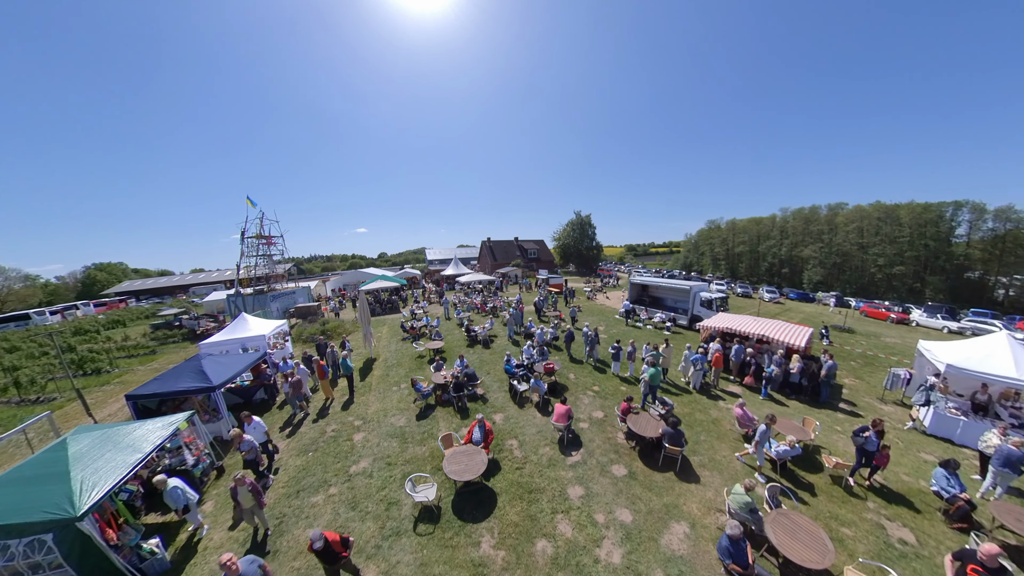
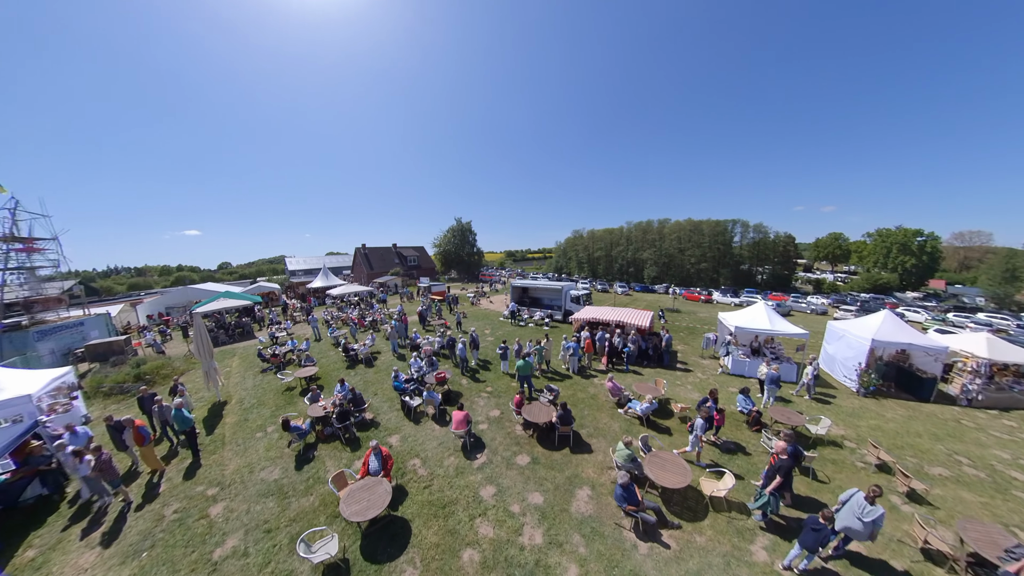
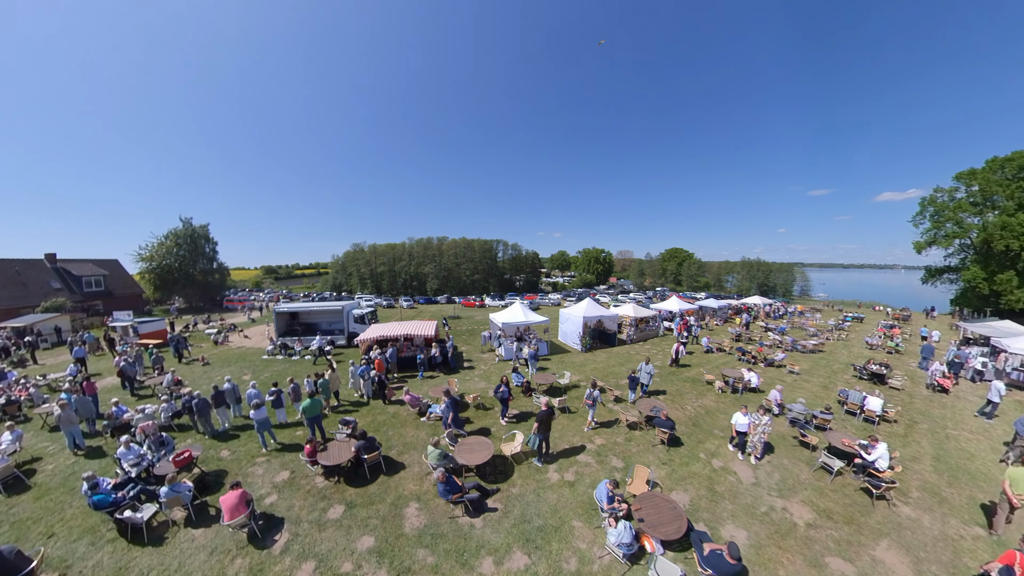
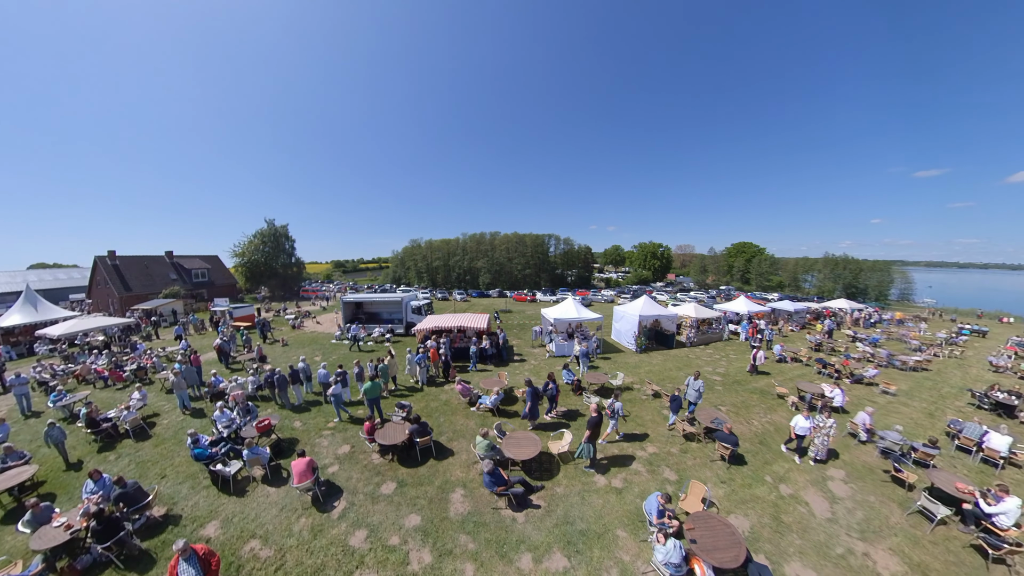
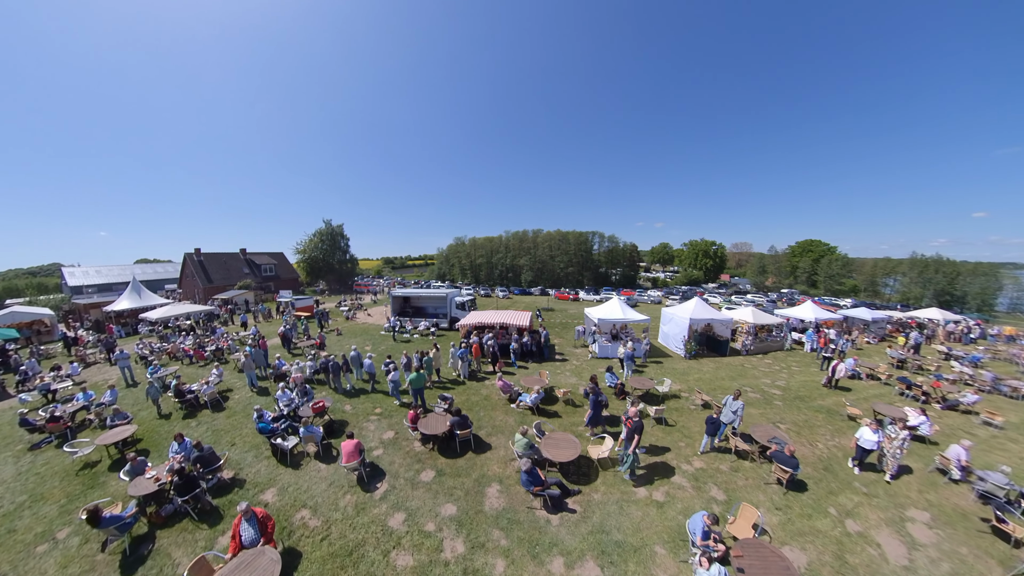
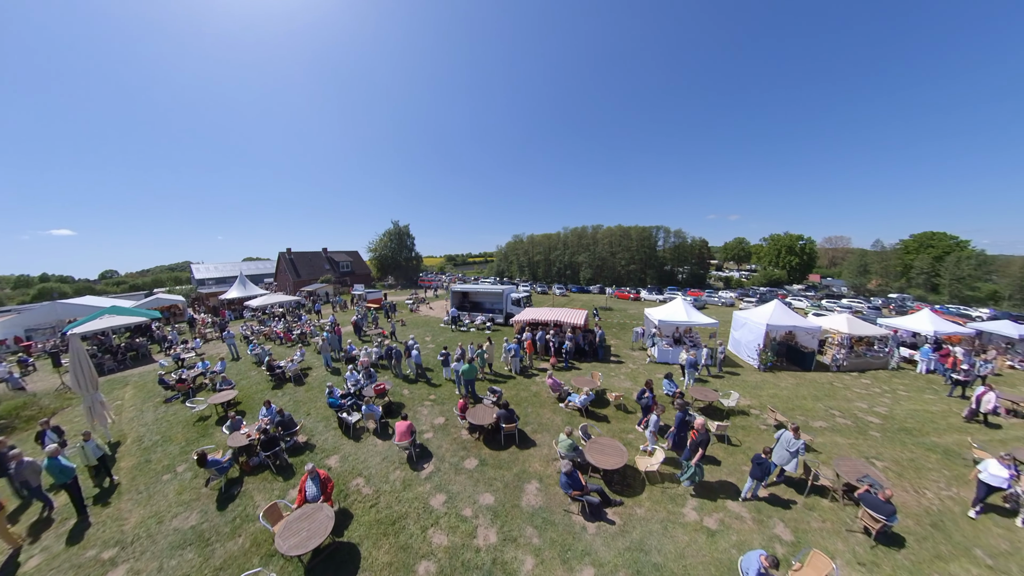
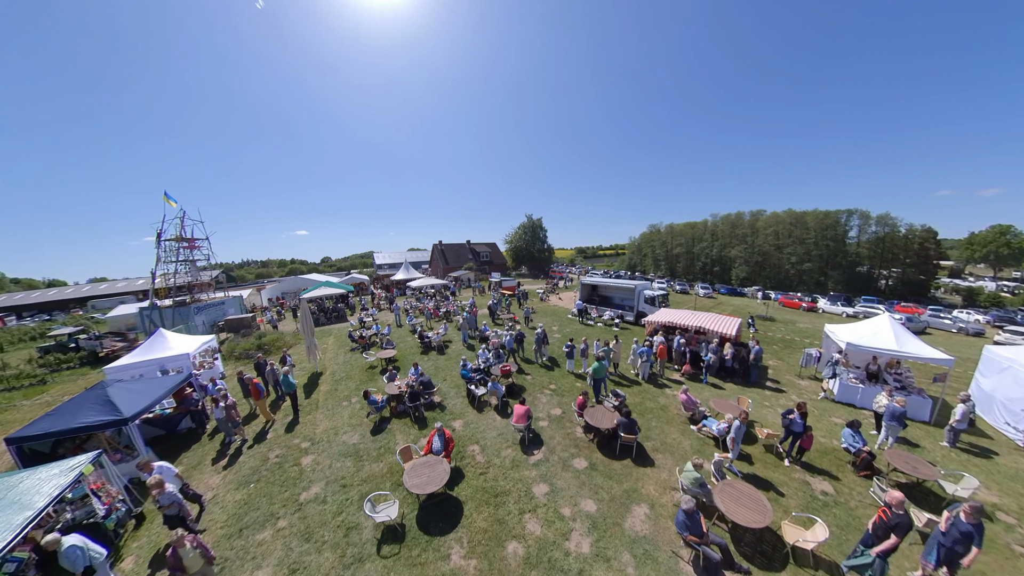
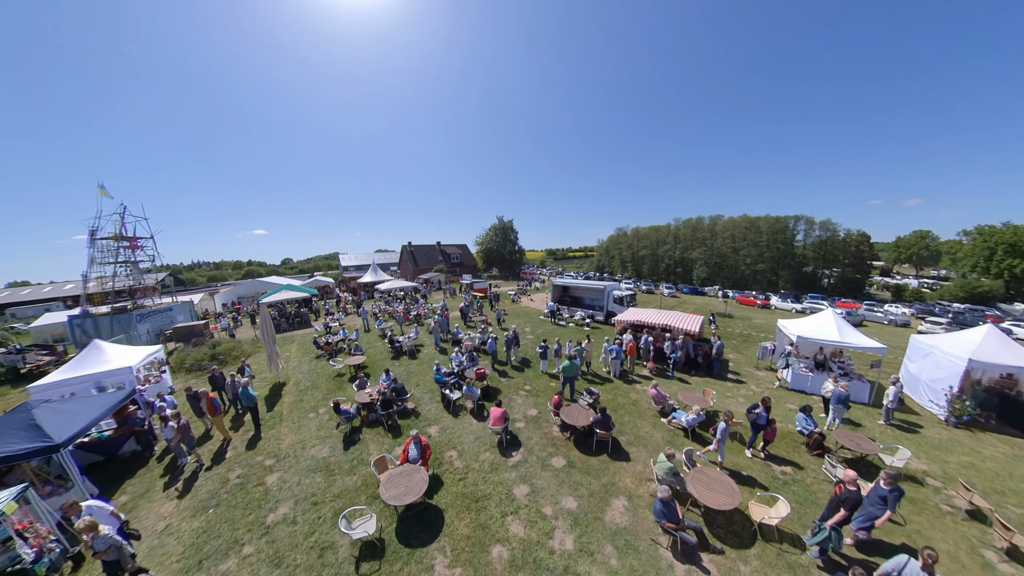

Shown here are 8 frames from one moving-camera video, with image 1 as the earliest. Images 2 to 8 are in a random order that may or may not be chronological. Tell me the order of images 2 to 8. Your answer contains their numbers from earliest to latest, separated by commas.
7, 8, 2, 6, 5, 4, 3
